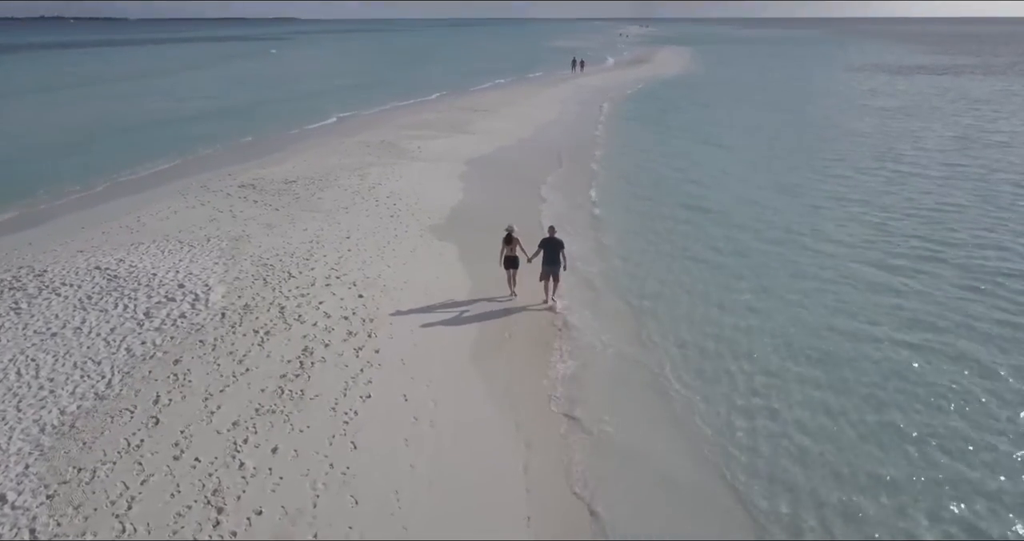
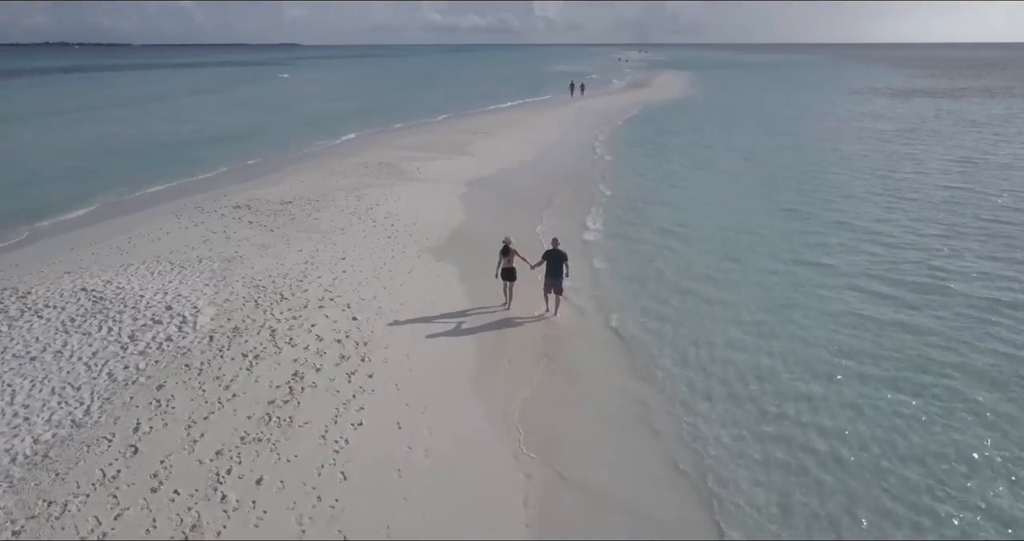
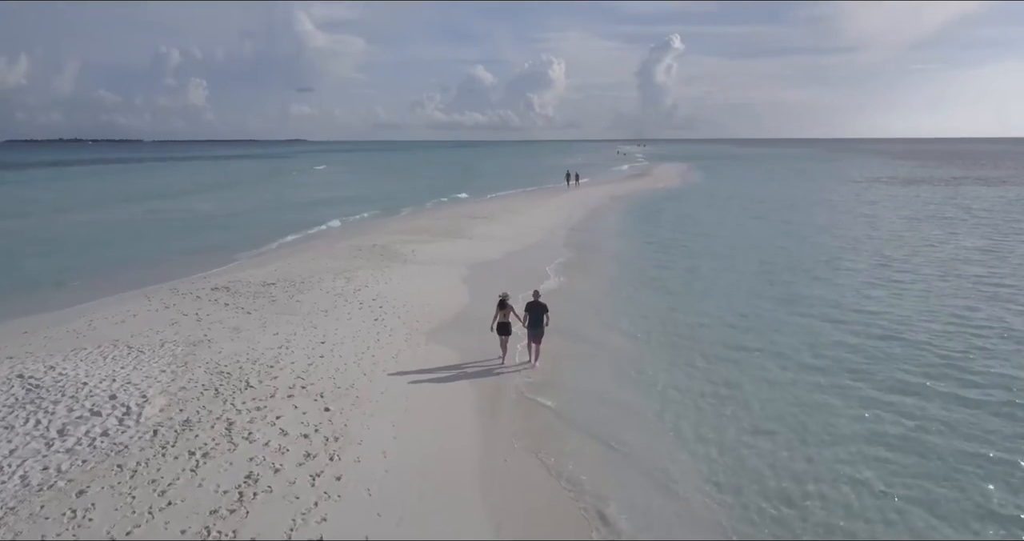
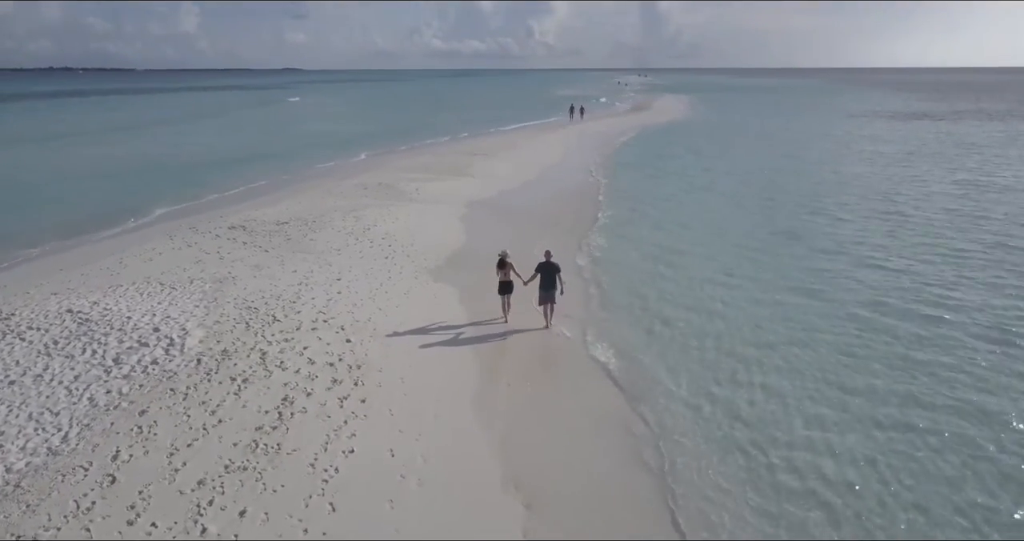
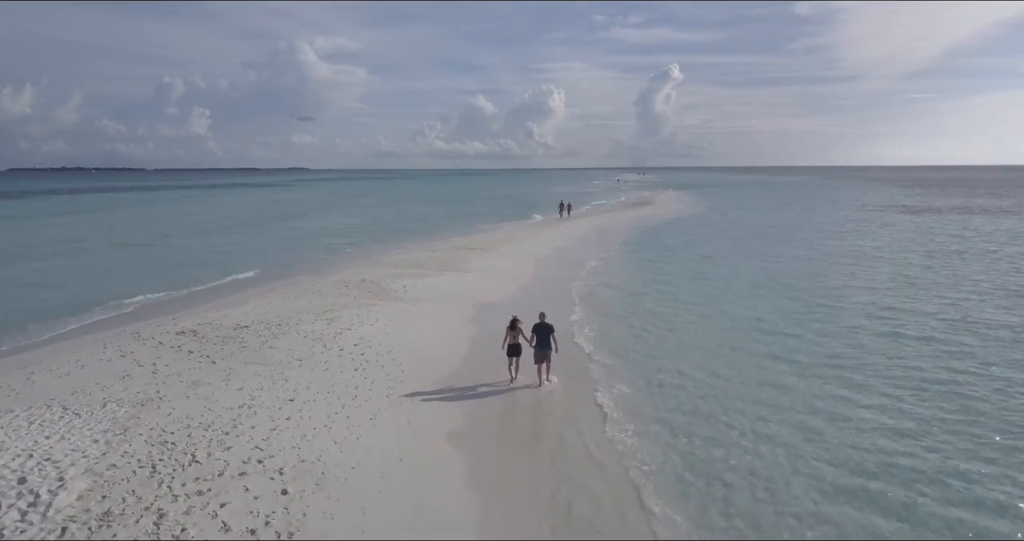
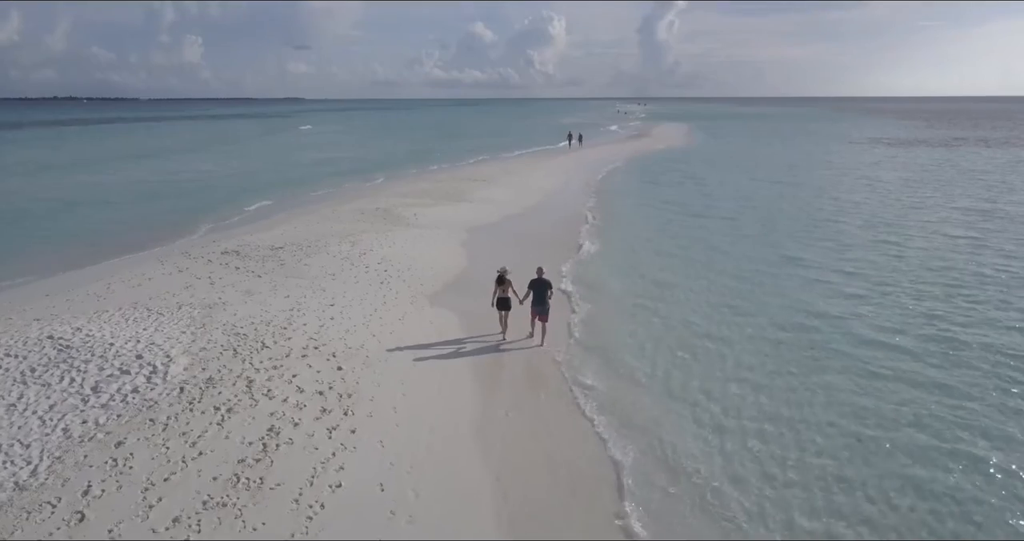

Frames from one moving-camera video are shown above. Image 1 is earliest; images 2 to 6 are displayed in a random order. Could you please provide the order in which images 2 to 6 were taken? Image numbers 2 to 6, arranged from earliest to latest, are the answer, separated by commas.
2, 4, 6, 3, 5
